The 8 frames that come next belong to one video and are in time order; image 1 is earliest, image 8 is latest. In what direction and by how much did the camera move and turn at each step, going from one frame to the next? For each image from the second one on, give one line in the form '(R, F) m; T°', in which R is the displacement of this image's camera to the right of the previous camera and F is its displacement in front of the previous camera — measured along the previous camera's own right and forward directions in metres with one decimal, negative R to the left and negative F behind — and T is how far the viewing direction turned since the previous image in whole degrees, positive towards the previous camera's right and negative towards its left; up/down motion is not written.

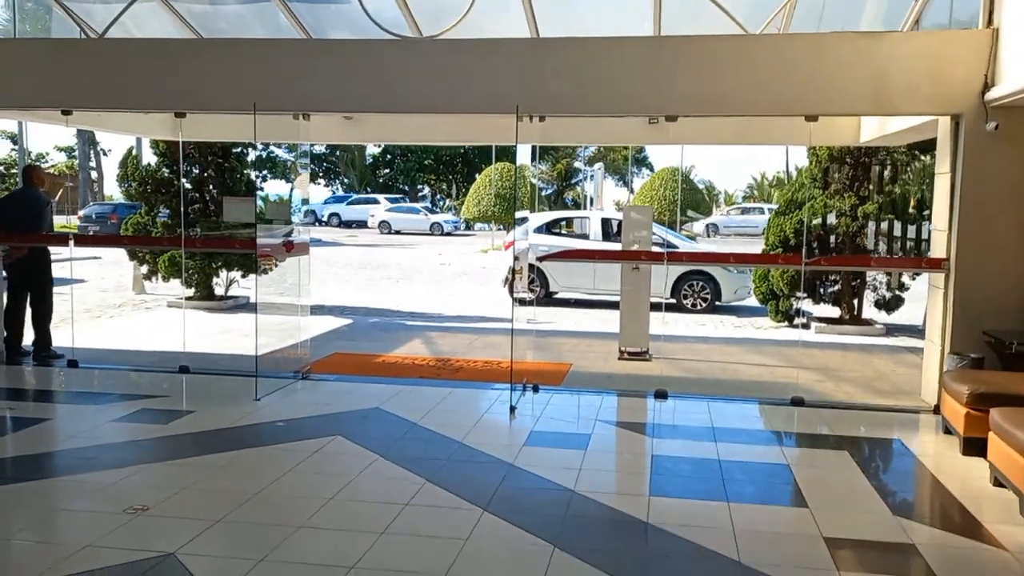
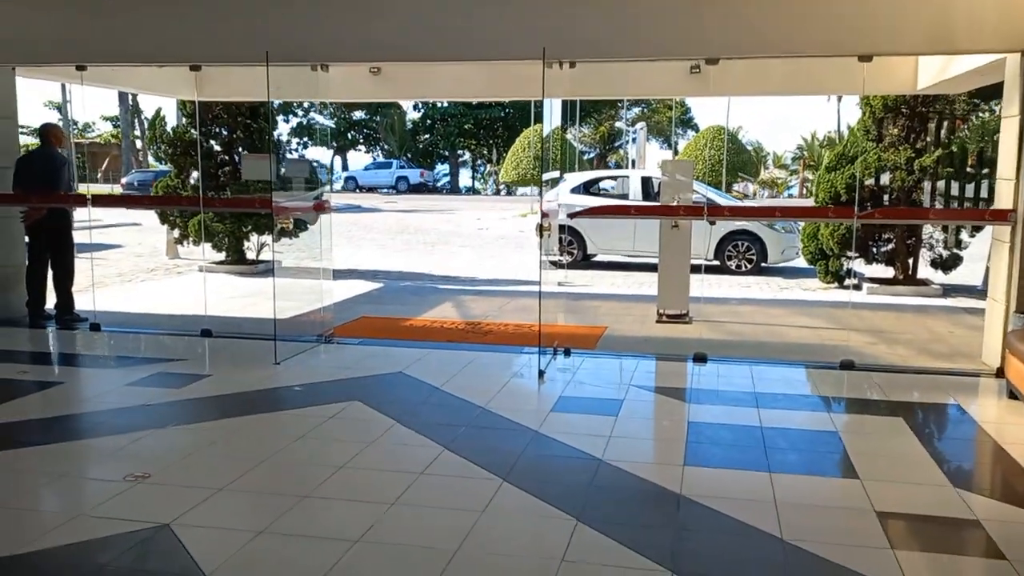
(+0.1, +0.3) m; -3°
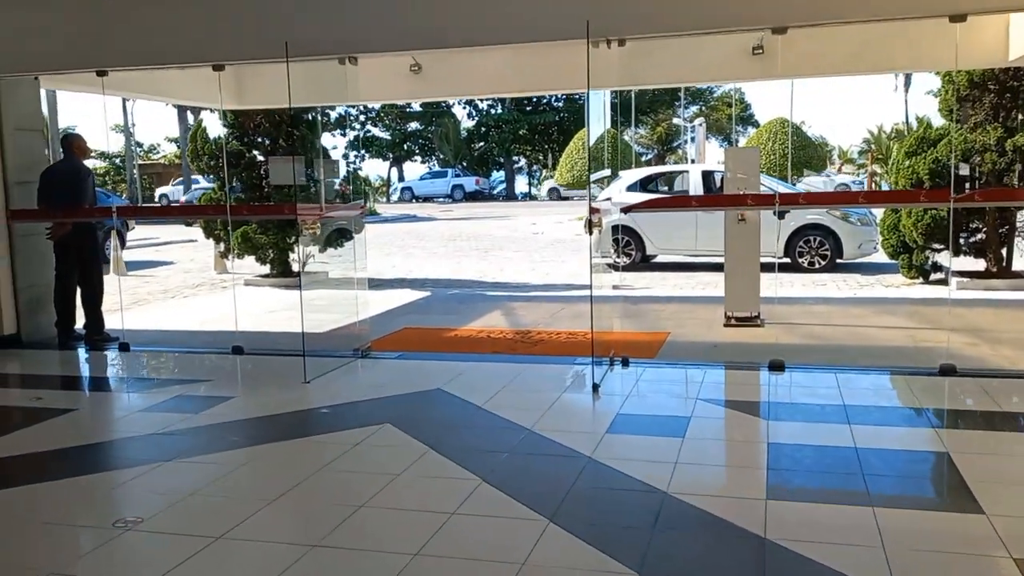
(+0.1, +0.5) m; -4°
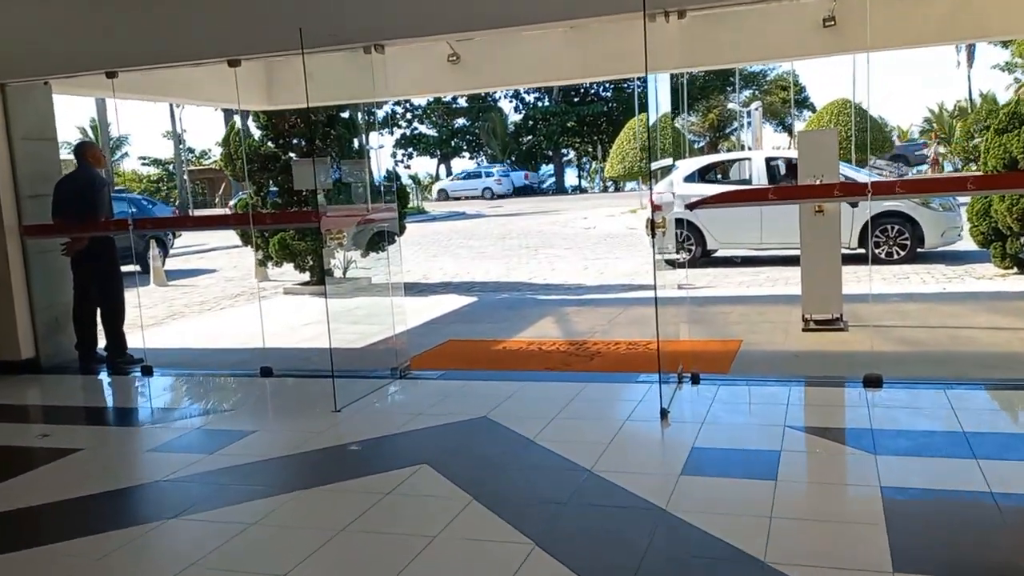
(0.0, +0.6) m; -4°
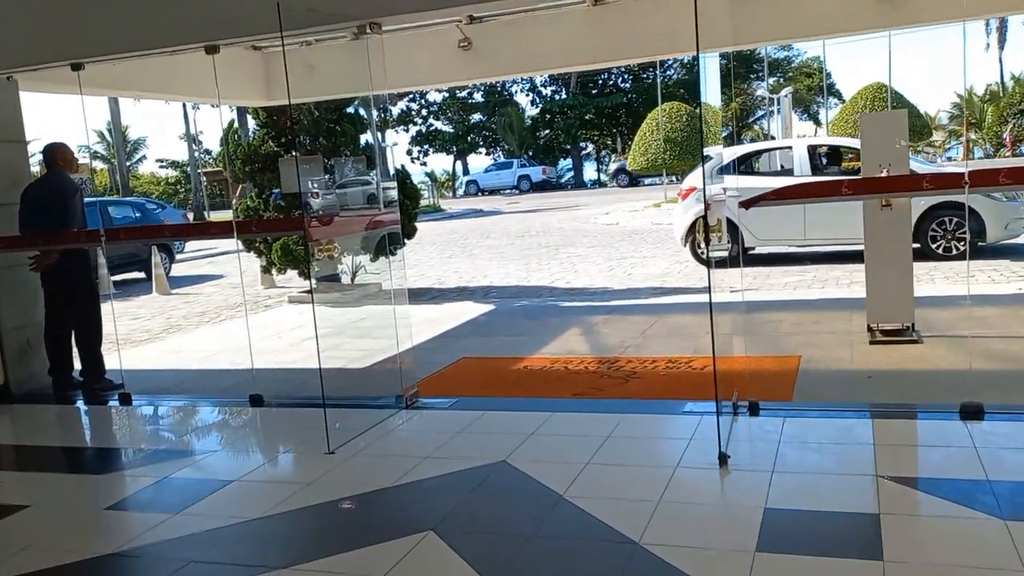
(0.0, +0.7) m; -2°
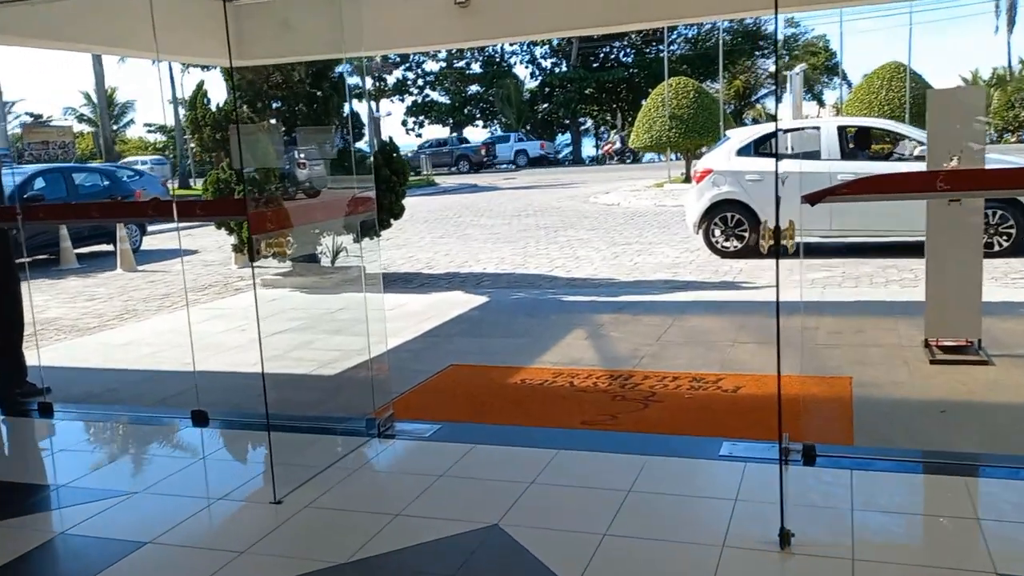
(0.0, +0.8) m; 0°
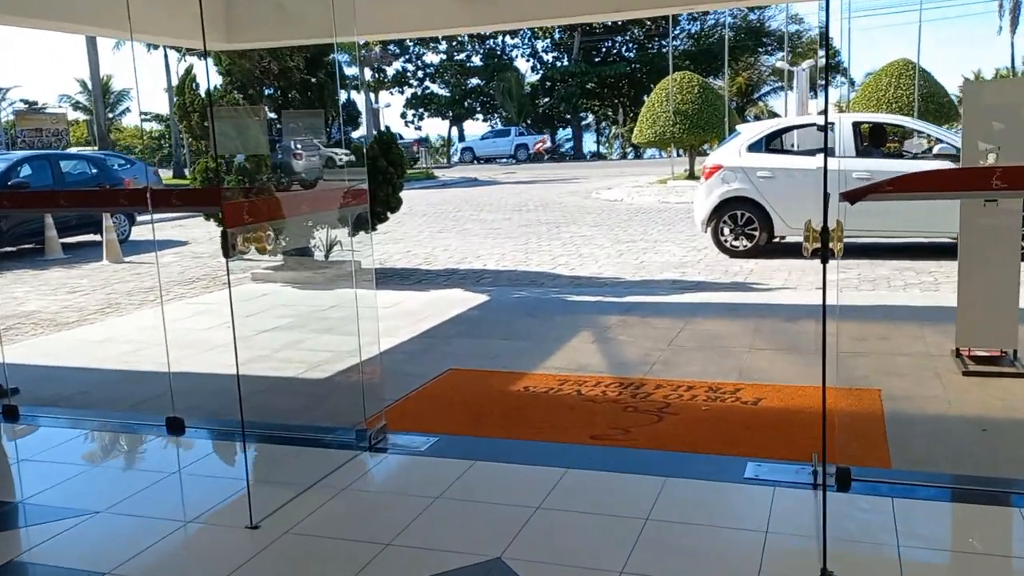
(0.0, +0.3) m; 0°
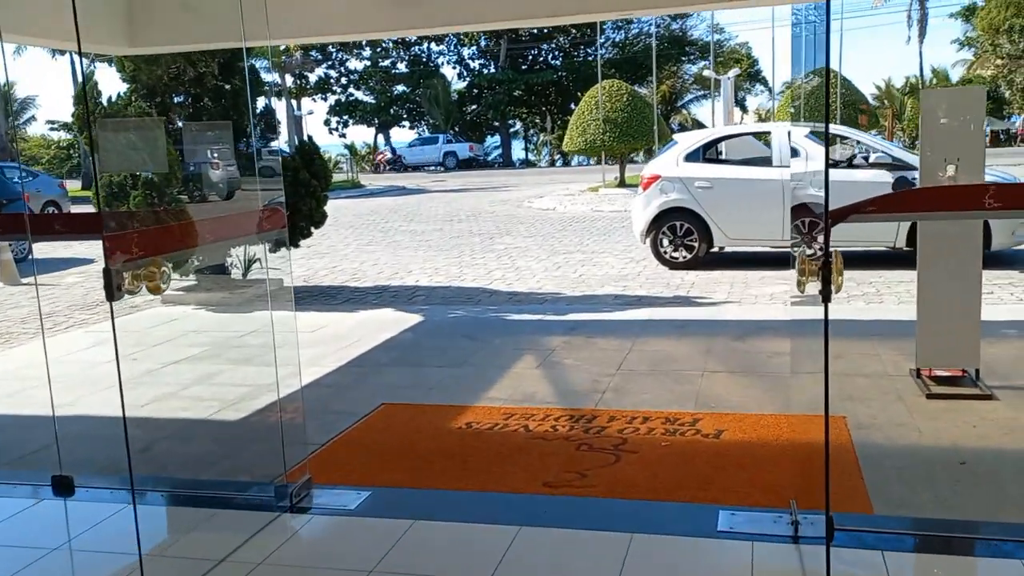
(0.0, +0.4) m; +5°
